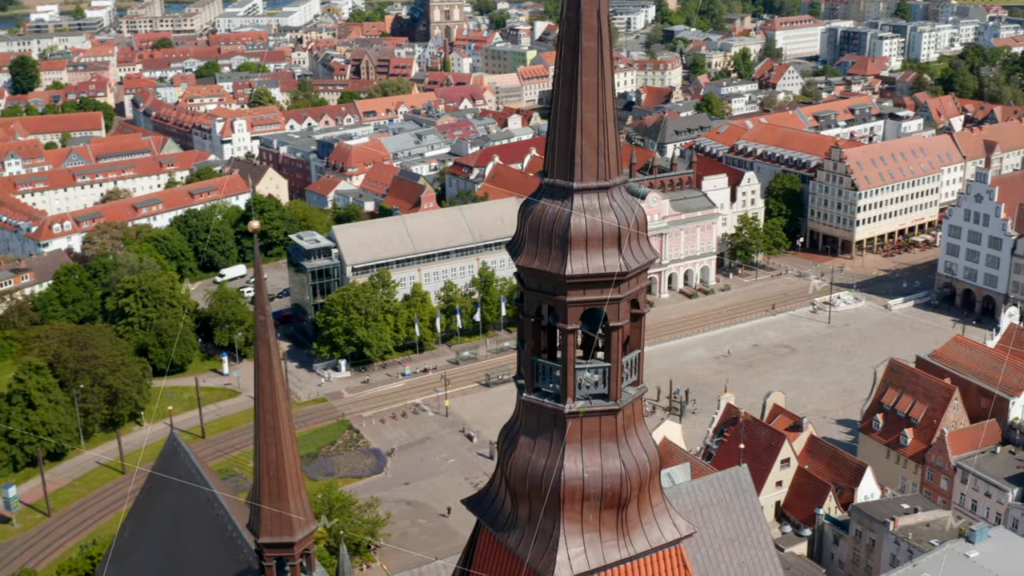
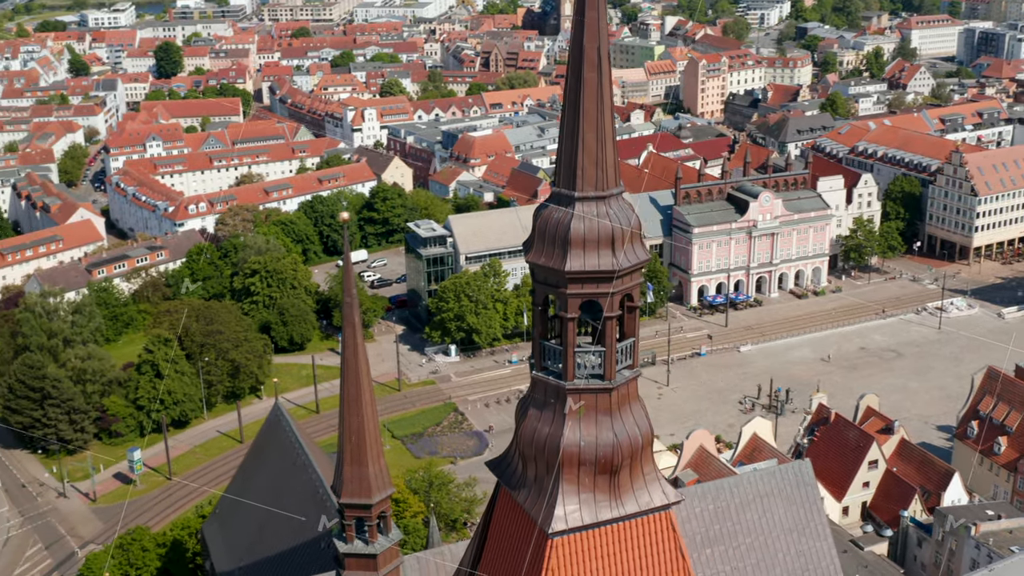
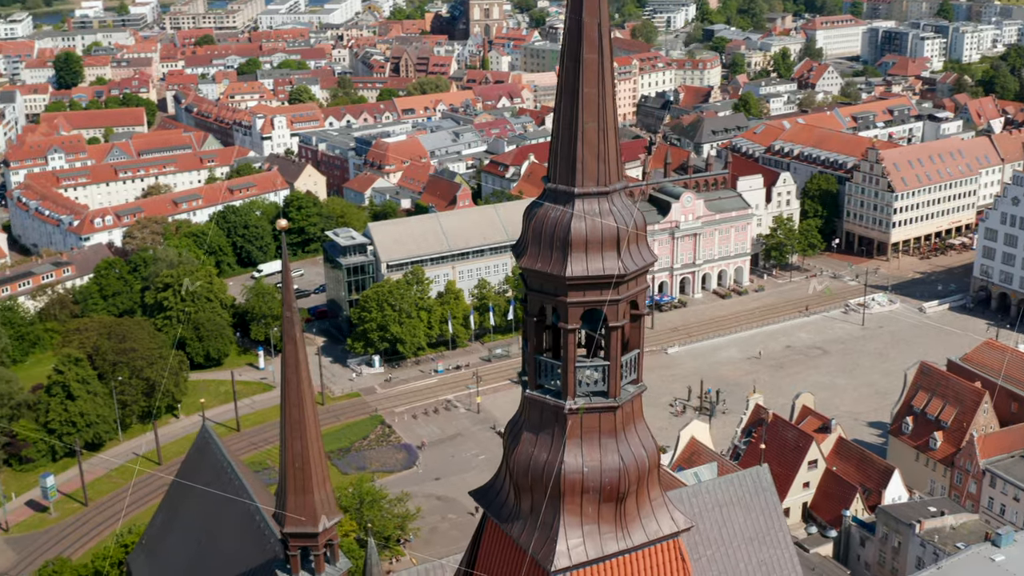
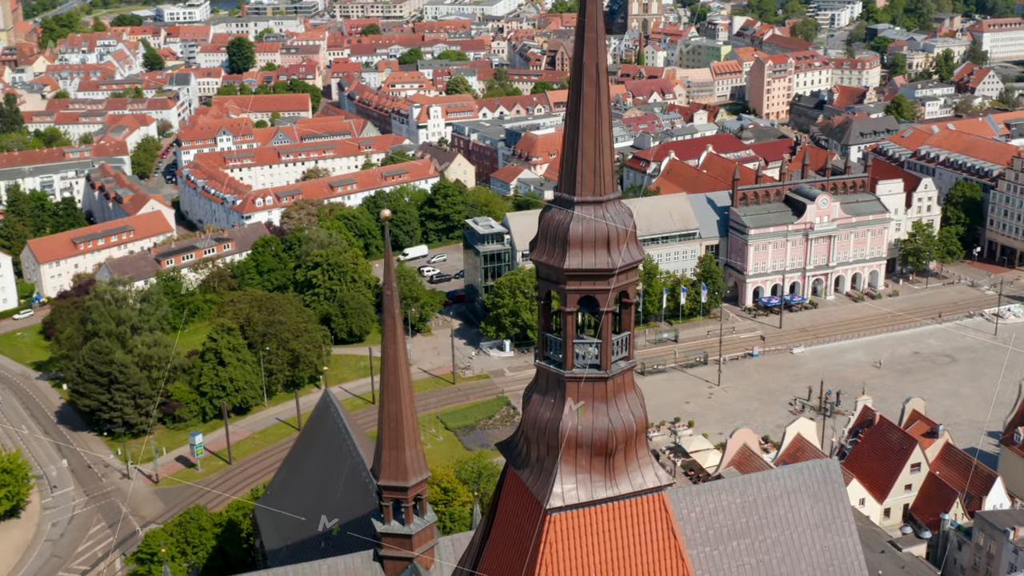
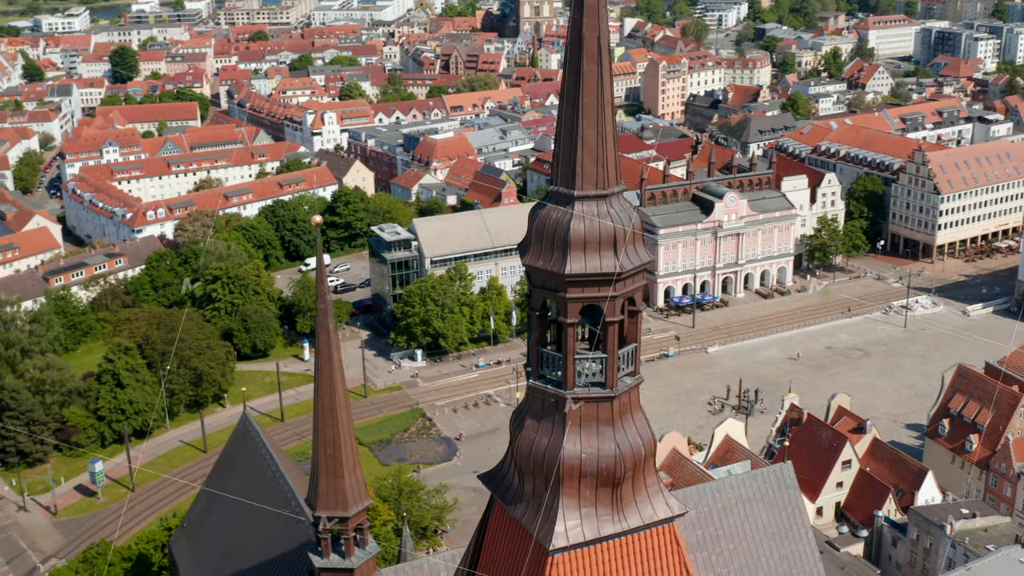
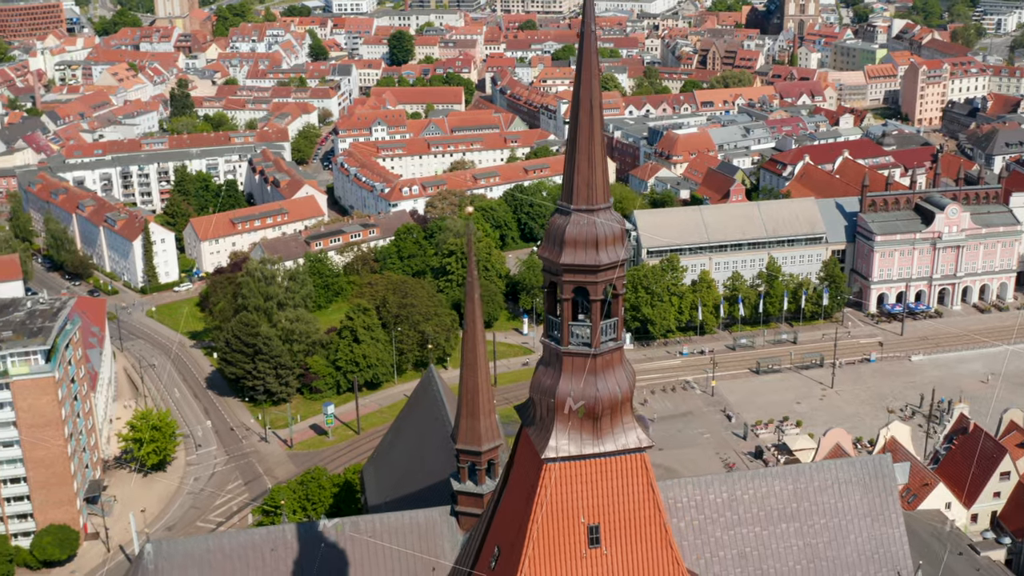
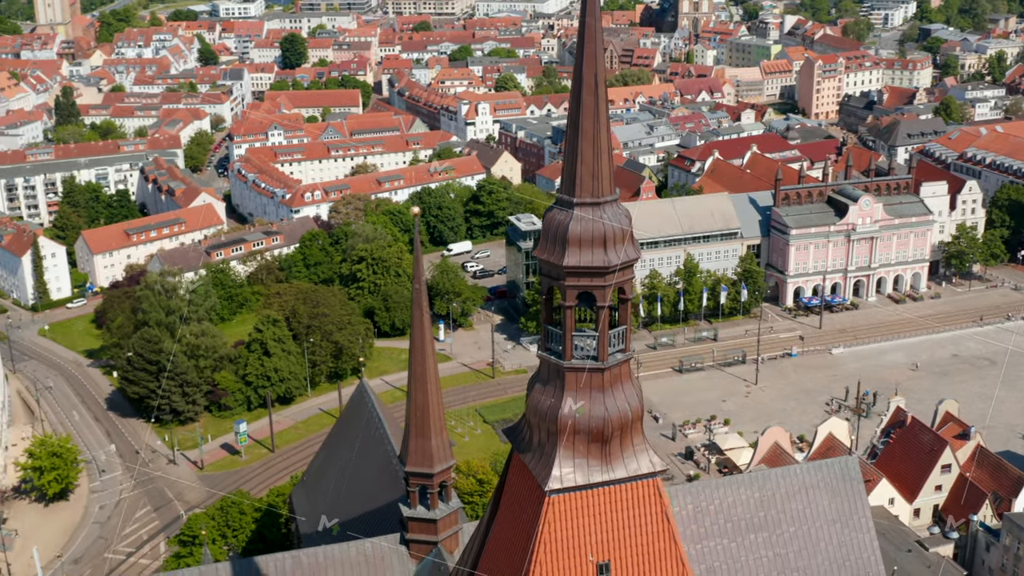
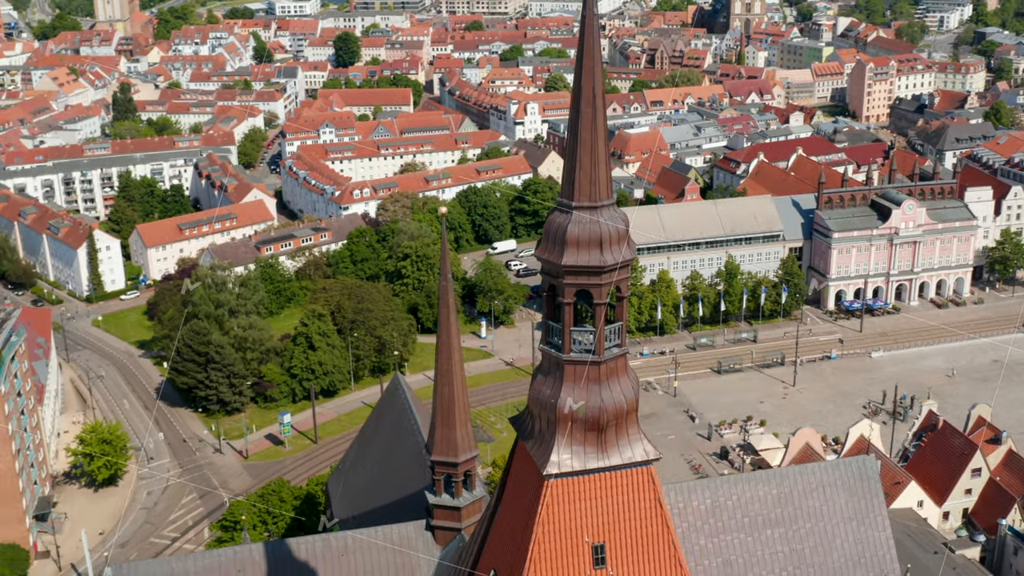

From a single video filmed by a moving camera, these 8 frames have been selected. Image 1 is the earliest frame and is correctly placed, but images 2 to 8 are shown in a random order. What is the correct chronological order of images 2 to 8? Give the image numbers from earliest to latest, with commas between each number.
3, 5, 2, 4, 7, 8, 6
